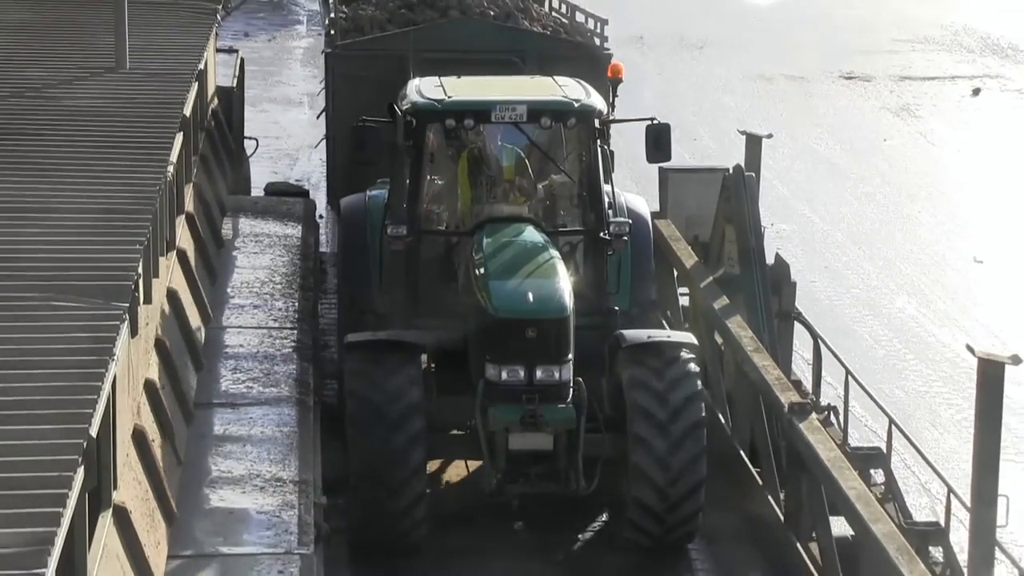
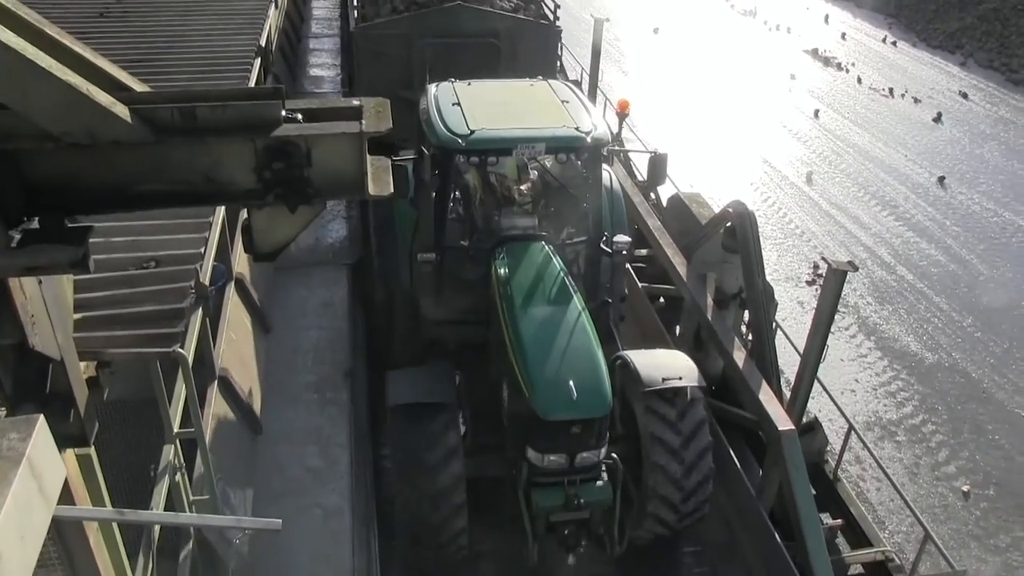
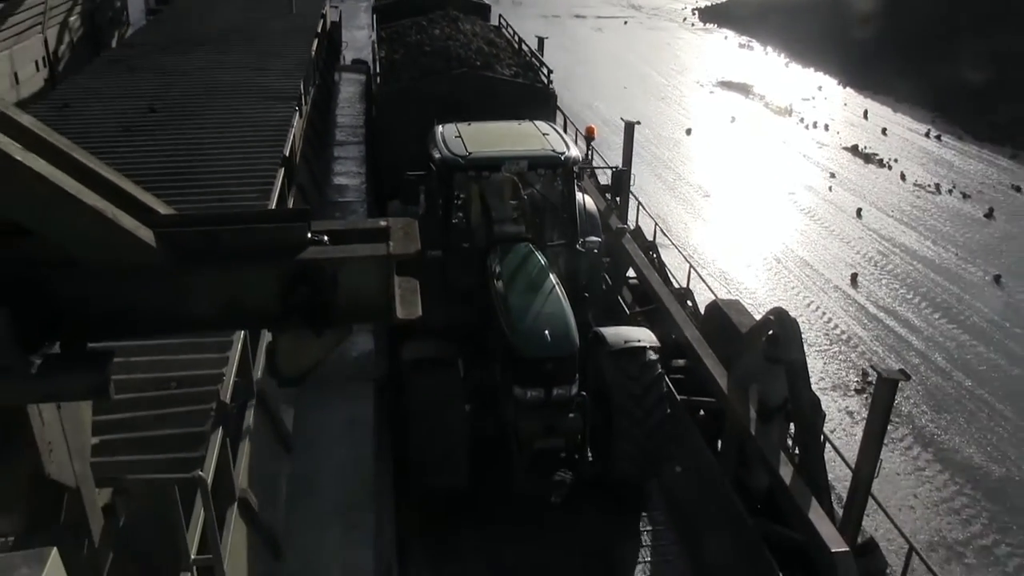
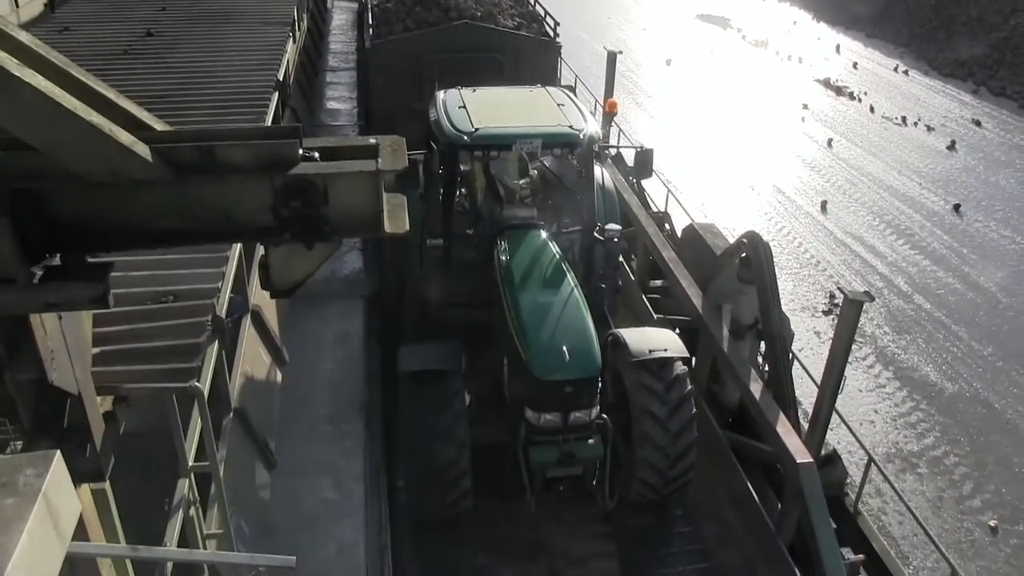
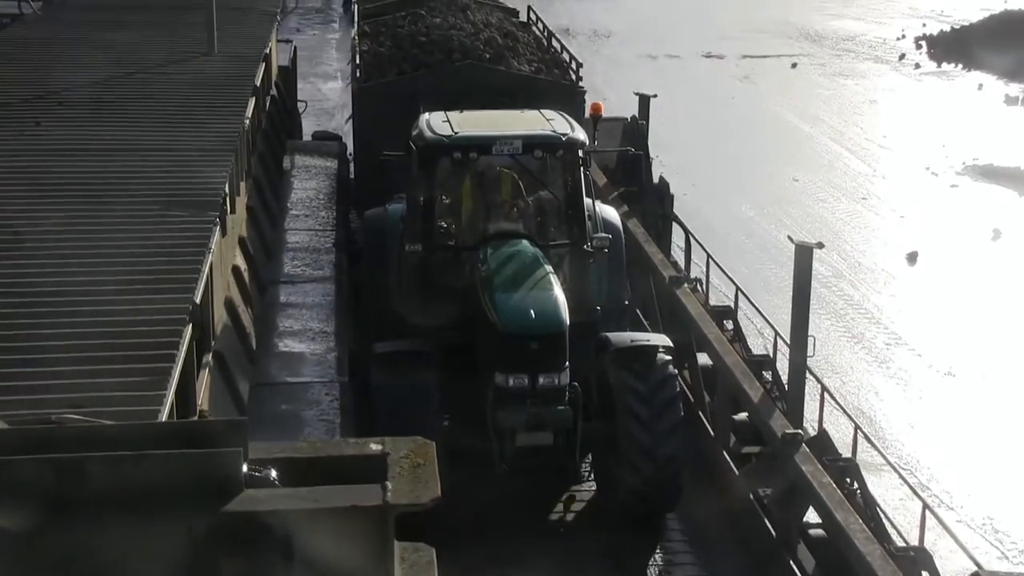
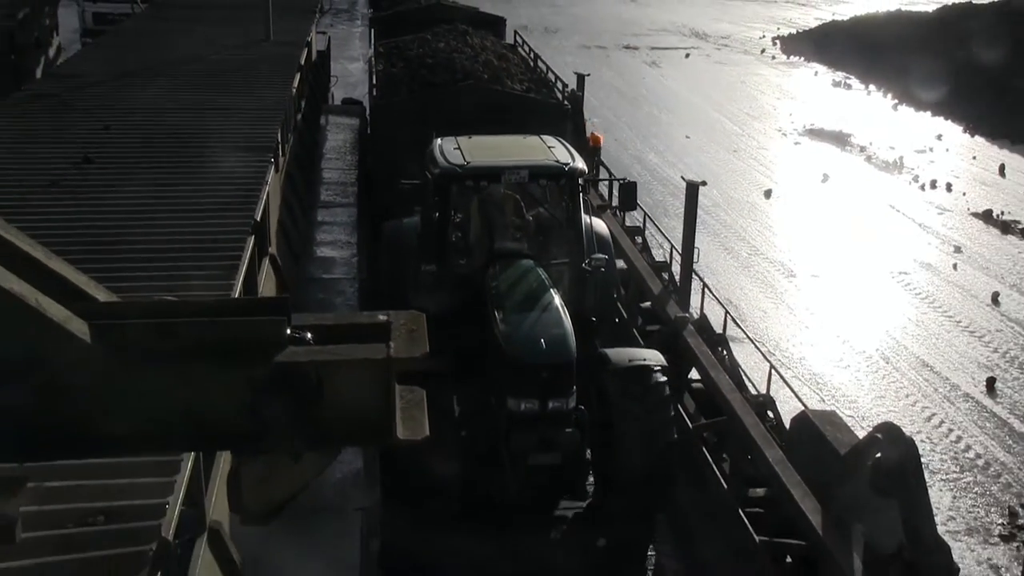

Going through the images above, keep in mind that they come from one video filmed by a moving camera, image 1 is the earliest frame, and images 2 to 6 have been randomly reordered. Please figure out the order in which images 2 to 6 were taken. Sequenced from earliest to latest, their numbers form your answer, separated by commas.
5, 6, 3, 4, 2
